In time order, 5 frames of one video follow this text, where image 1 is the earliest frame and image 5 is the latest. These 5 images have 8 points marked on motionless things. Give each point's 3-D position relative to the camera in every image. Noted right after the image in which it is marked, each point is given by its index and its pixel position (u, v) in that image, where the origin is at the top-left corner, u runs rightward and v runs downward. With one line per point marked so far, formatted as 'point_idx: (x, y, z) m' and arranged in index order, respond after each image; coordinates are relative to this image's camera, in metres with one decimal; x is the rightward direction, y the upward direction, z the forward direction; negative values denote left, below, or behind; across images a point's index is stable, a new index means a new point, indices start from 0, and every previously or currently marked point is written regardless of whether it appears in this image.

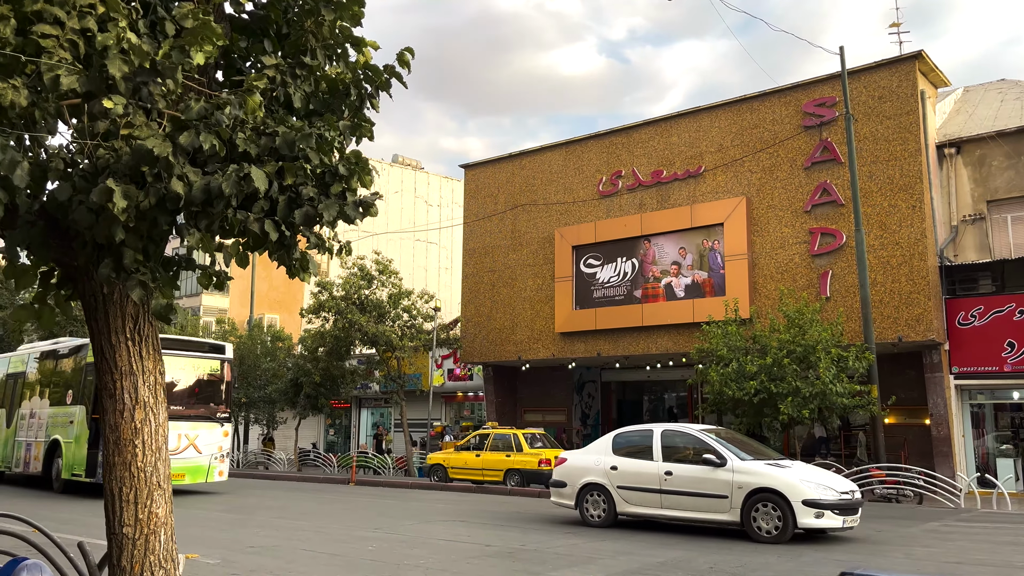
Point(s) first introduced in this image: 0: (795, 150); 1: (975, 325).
0: (+6.6, +3.2, +19.4) m
1: (+10.0, -0.8, +17.8) m
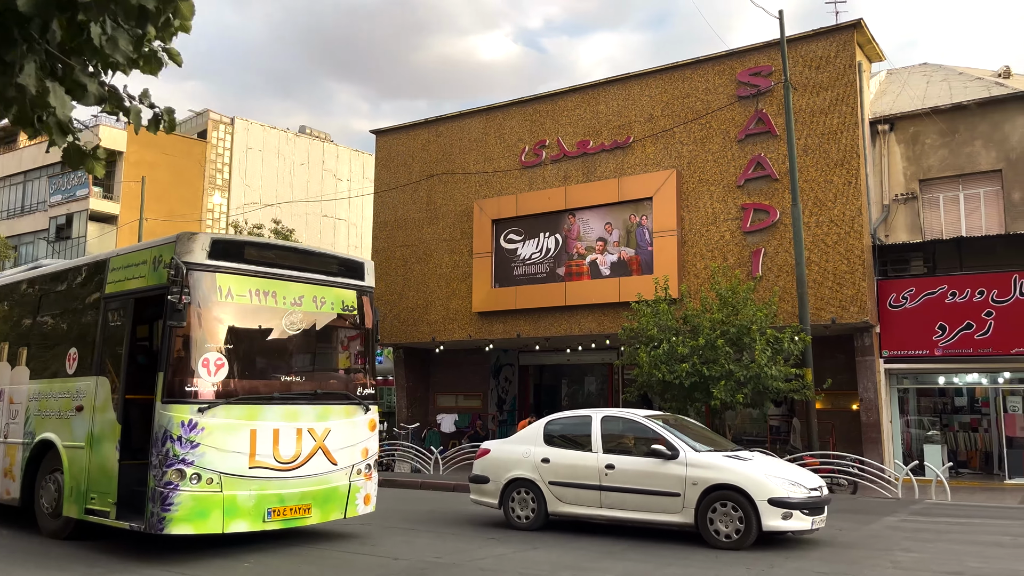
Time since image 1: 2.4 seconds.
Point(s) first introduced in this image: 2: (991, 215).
0: (+4.8, +3.7, +18.4) m
1: (+8.2, -0.4, +17.2) m
2: (+10.1, +1.5, +17.4) m
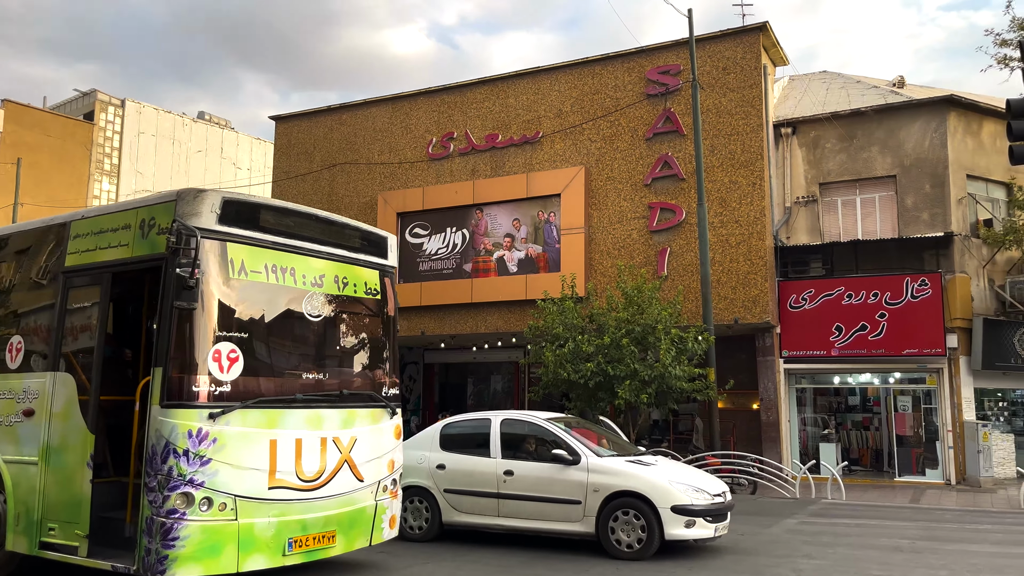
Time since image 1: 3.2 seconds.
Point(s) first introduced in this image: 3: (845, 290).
0: (+2.7, +3.7, +18.3) m
1: (+6.2, -0.4, +17.5) m
2: (+8.1, +1.5, +17.8) m
3: (+7.0, 0.0, +17.3) m
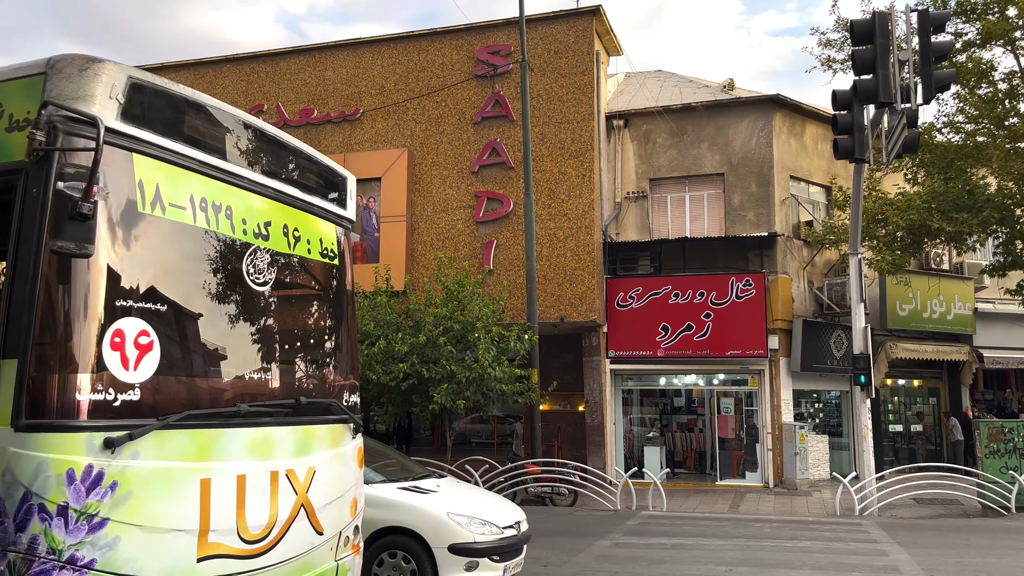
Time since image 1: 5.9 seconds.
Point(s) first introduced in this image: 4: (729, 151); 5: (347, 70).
0: (-1.0, +3.9, +17.0) m
1: (+2.5, -0.4, +16.9) m
2: (+4.3, +1.5, +17.5) m
3: (+3.3, 0.0, +16.8) m
4: (+4.6, +2.9, +17.5) m
5: (-3.6, +4.7, +17.8) m
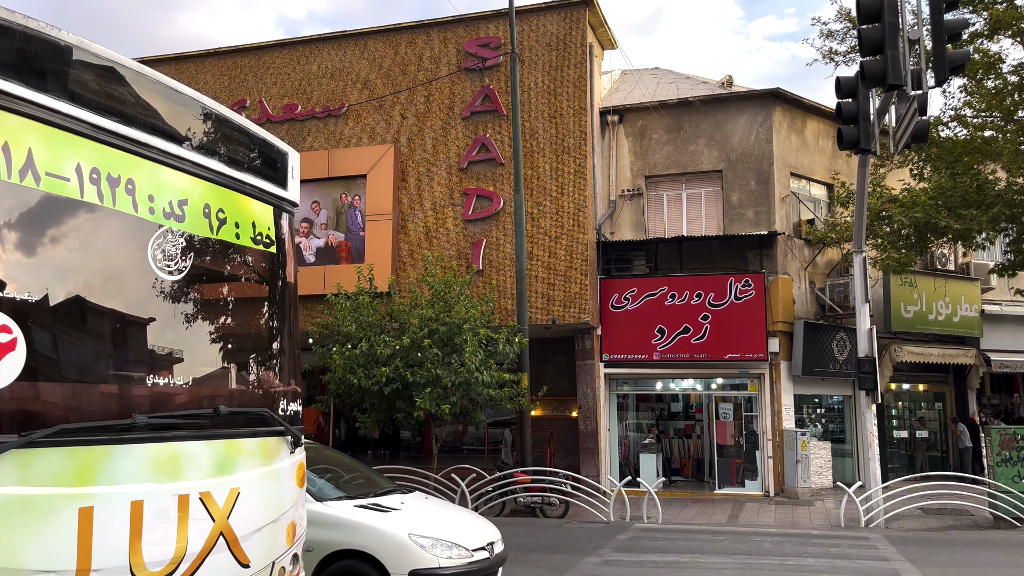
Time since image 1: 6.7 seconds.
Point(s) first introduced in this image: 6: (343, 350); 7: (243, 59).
0: (-1.2, +3.8, +16.4) m
1: (+2.3, -0.4, +16.2) m
2: (+4.1, +1.4, +16.9) m
3: (+3.1, 0.0, +16.2) m
4: (+4.4, +2.9, +16.9) m
5: (-3.8, +4.7, +17.2) m
6: (-2.7, -1.0, +13.4) m
7: (-5.8, +4.9, +17.8) m
